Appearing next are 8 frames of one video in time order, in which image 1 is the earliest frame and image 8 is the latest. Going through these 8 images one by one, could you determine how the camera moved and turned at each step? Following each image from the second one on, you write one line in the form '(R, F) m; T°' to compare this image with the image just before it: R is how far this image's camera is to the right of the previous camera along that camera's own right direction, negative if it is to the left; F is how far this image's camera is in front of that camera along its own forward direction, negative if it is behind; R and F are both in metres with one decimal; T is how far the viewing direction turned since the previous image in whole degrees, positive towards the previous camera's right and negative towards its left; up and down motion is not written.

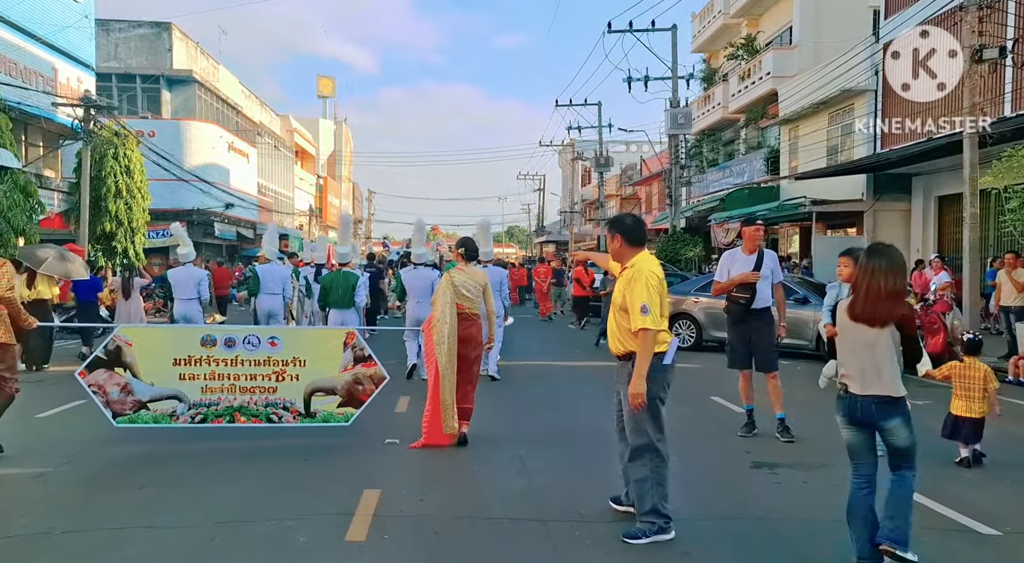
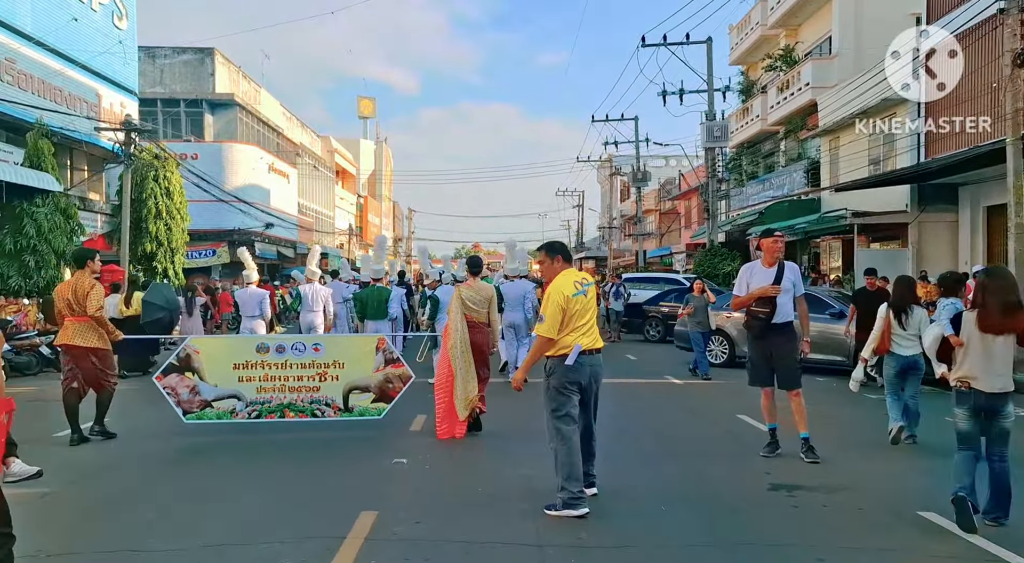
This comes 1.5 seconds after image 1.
(+0.2, +0.1) m; -3°
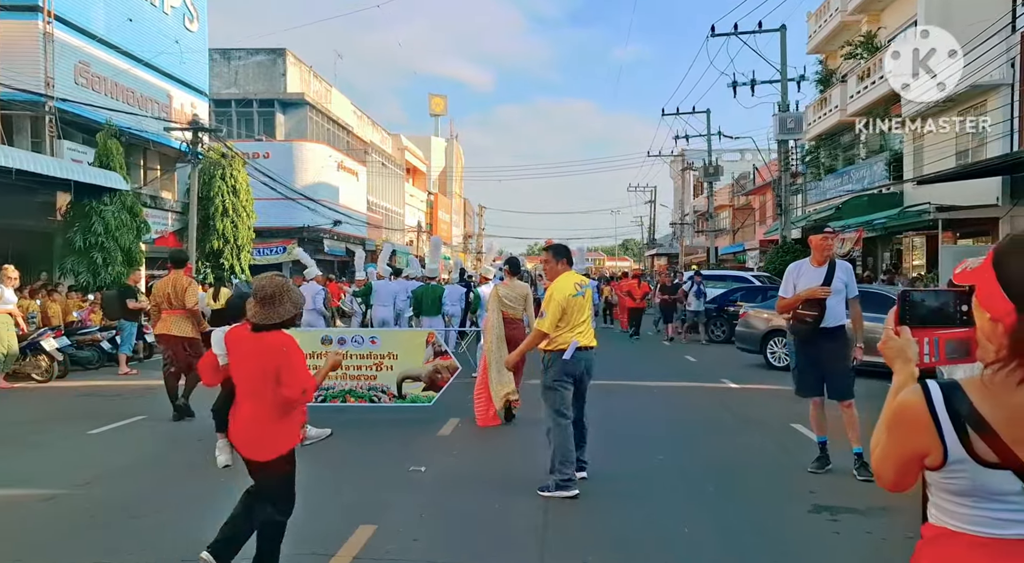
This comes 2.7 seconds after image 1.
(+0.3, +0.3) m; -5°
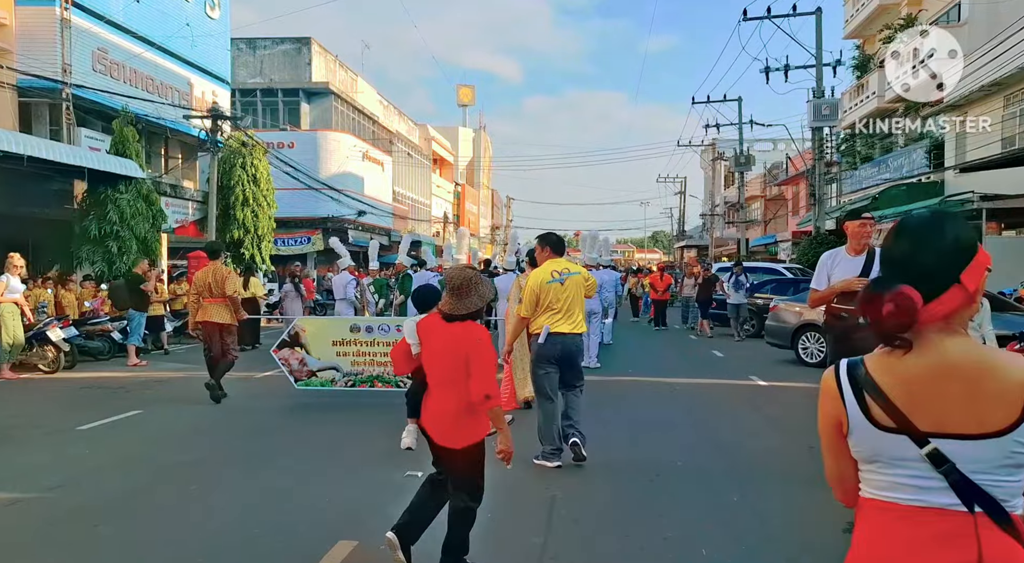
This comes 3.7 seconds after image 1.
(+0.1, +0.5) m; -2°
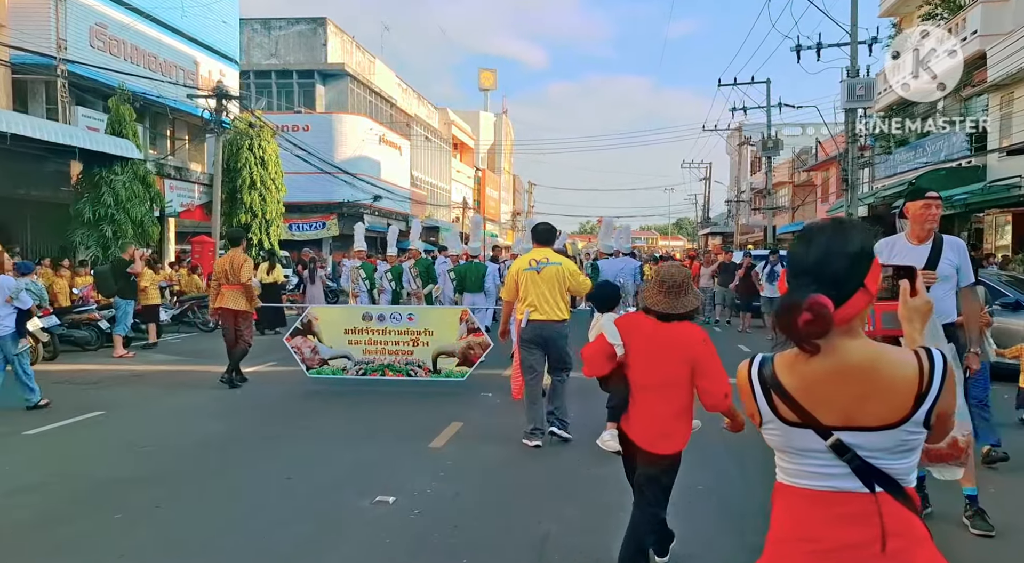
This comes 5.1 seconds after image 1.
(+0.2, +0.8) m; -2°
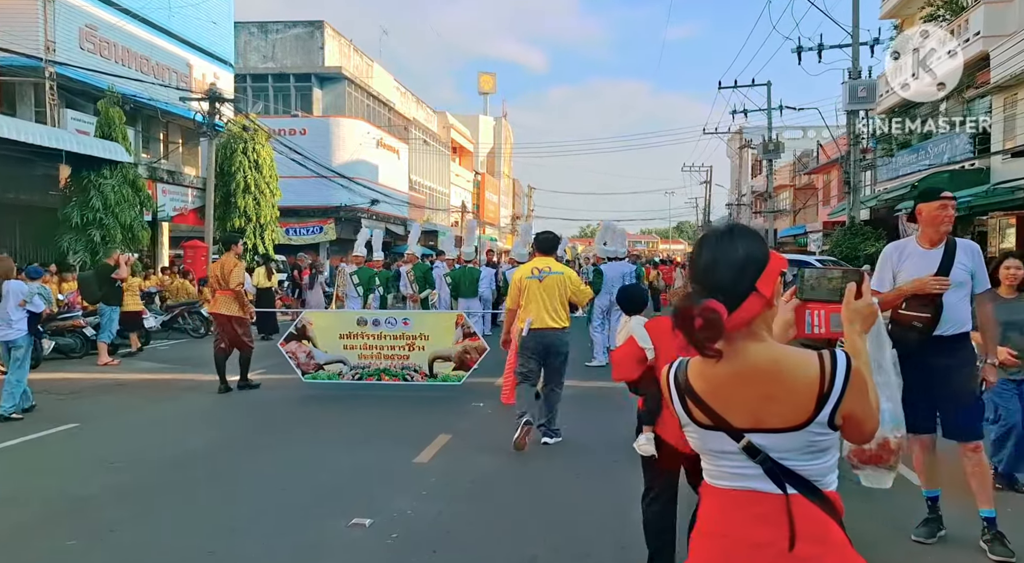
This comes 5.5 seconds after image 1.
(+0.1, +0.3) m; 0°
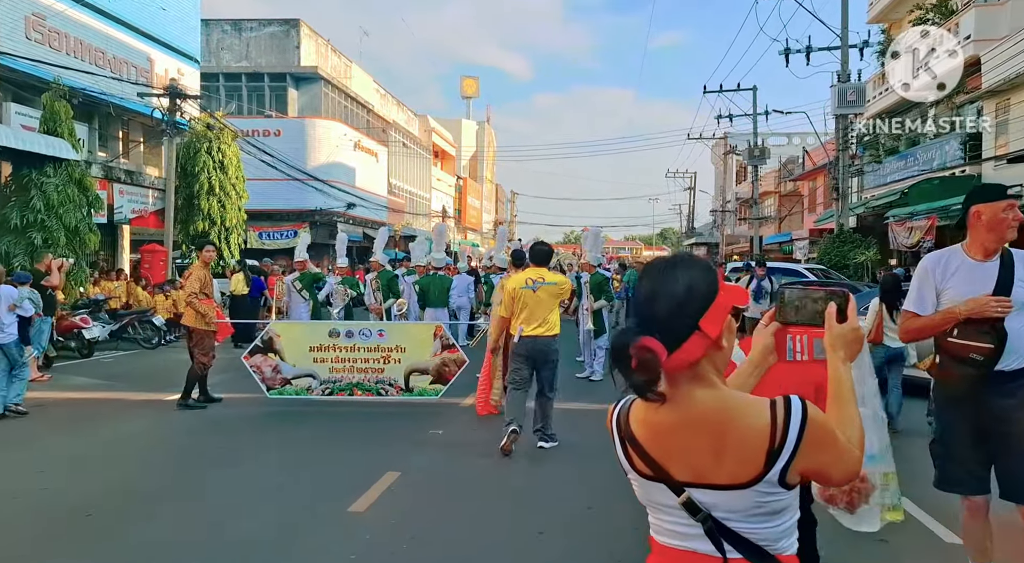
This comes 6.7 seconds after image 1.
(+0.2, +0.8) m; +1°
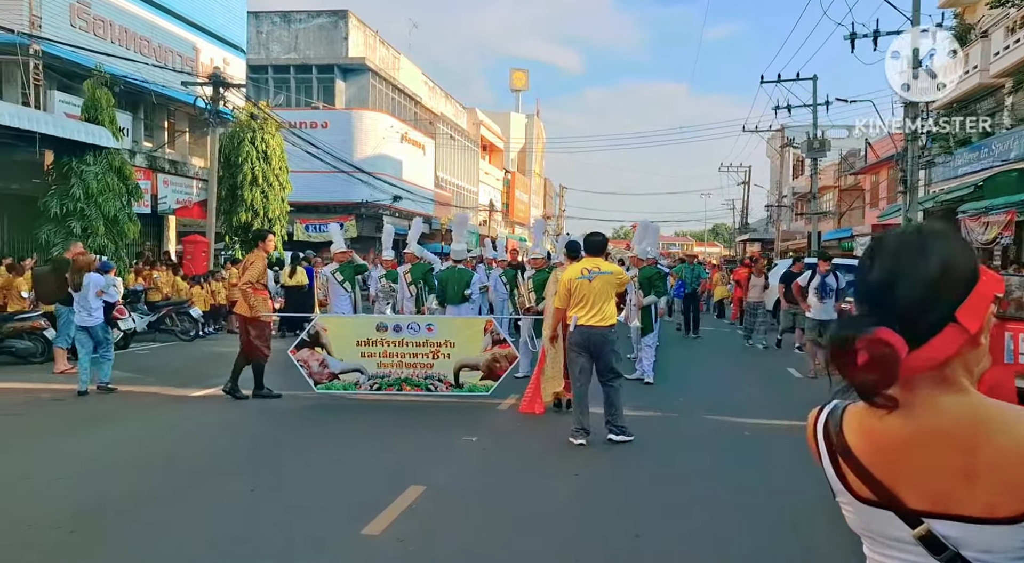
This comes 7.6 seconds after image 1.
(0.0, +0.6) m; -3°
